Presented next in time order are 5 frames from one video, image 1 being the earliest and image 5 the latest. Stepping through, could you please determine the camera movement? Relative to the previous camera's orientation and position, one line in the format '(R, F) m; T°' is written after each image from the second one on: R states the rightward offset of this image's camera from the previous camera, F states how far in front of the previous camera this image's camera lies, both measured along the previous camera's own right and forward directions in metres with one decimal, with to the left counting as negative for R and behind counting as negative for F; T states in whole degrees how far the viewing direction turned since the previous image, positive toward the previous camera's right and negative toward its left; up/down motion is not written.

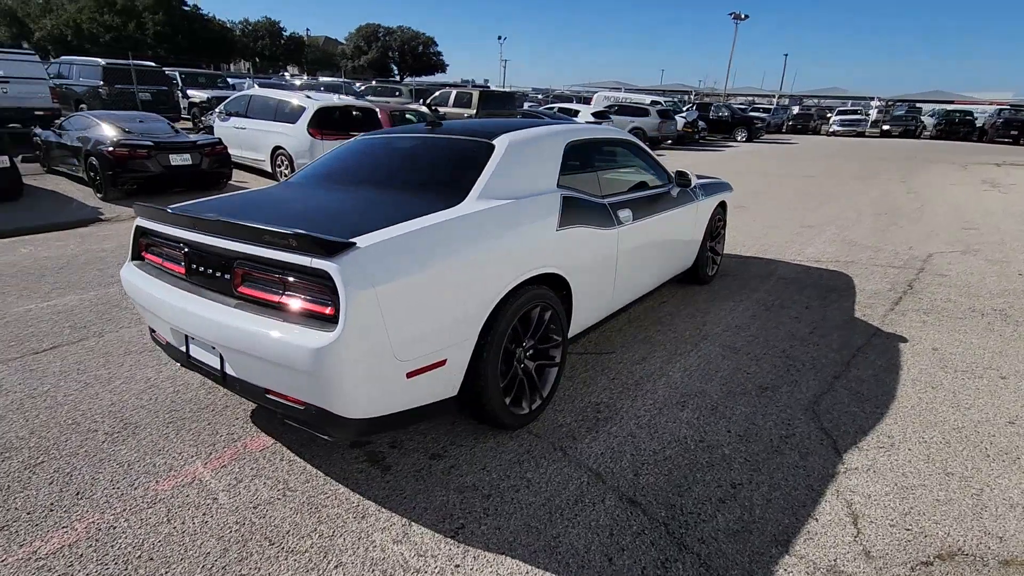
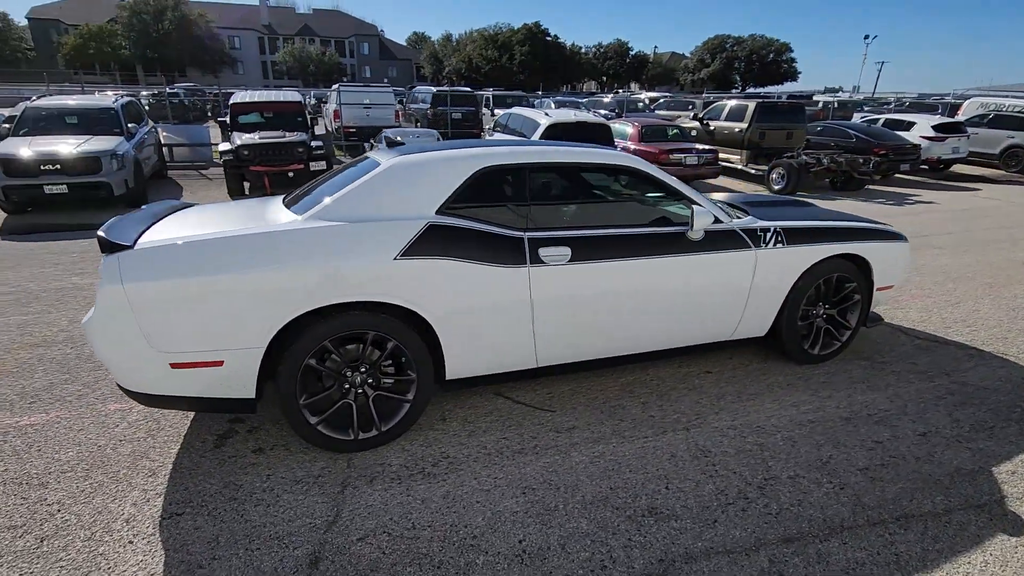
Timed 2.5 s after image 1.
(+2.1, +0.9) m; -32°
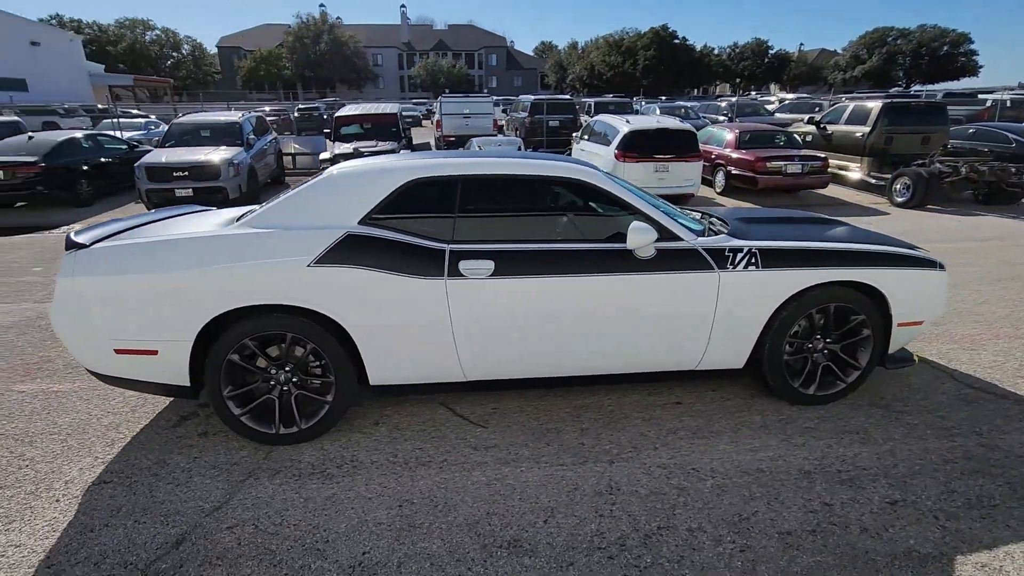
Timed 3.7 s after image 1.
(+1.0, +0.2) m; -13°
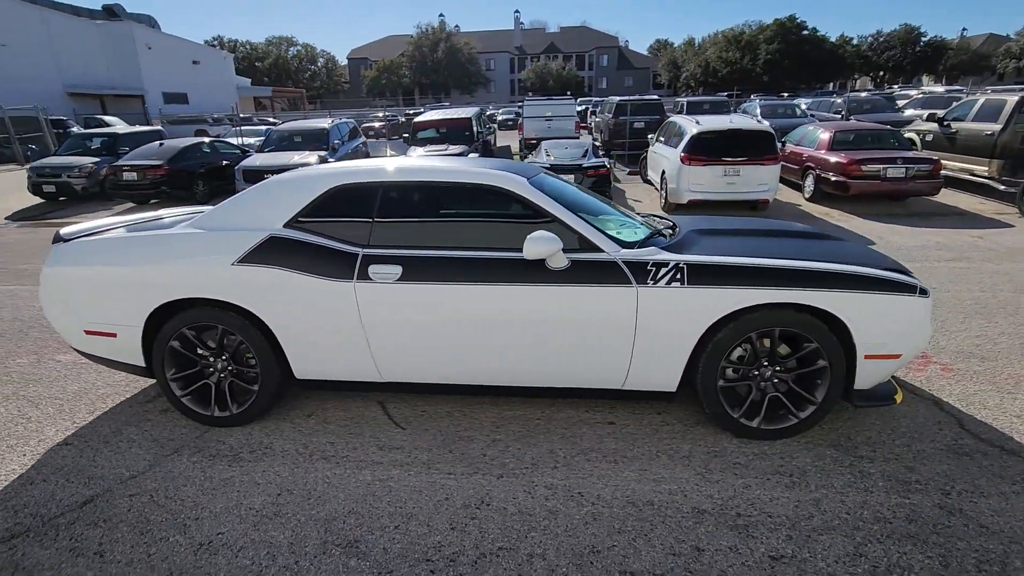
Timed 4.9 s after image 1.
(+1.1, +0.1) m; -11°
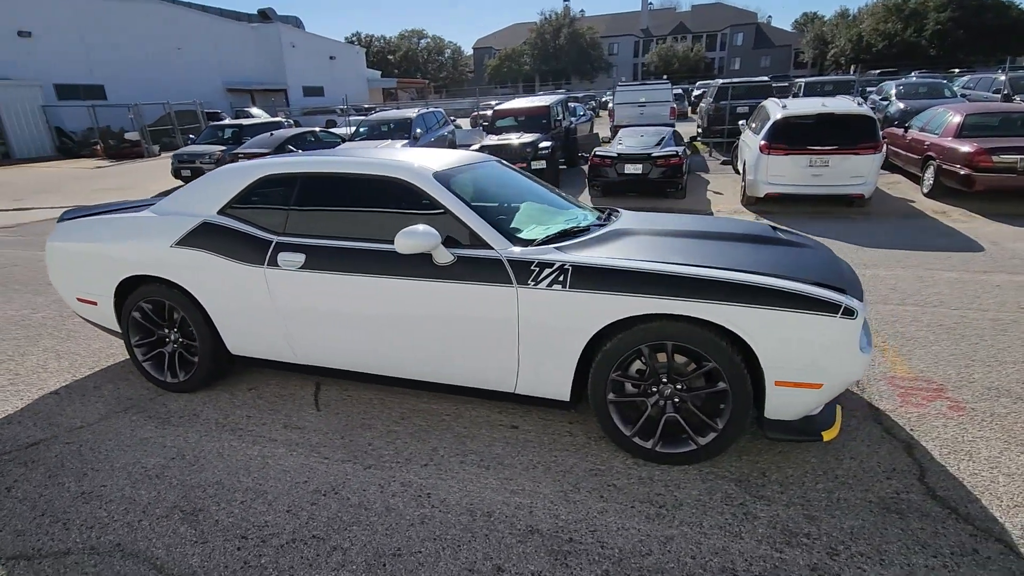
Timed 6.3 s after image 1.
(+1.2, +0.2) m; -12°
